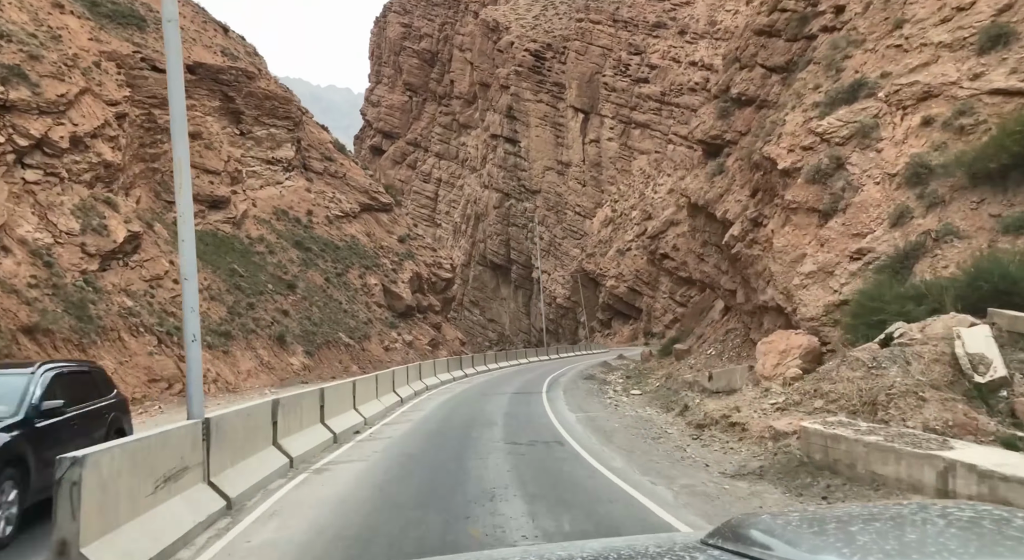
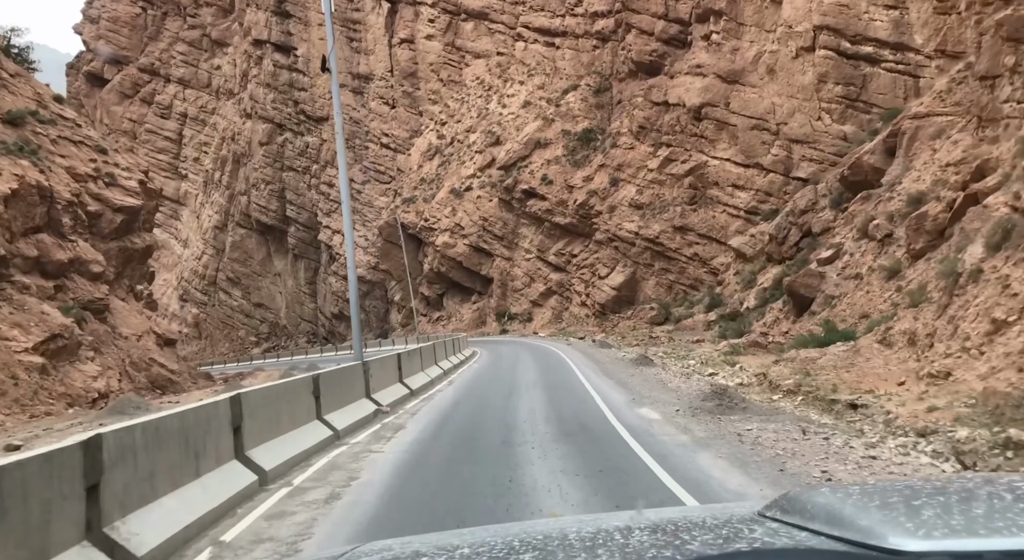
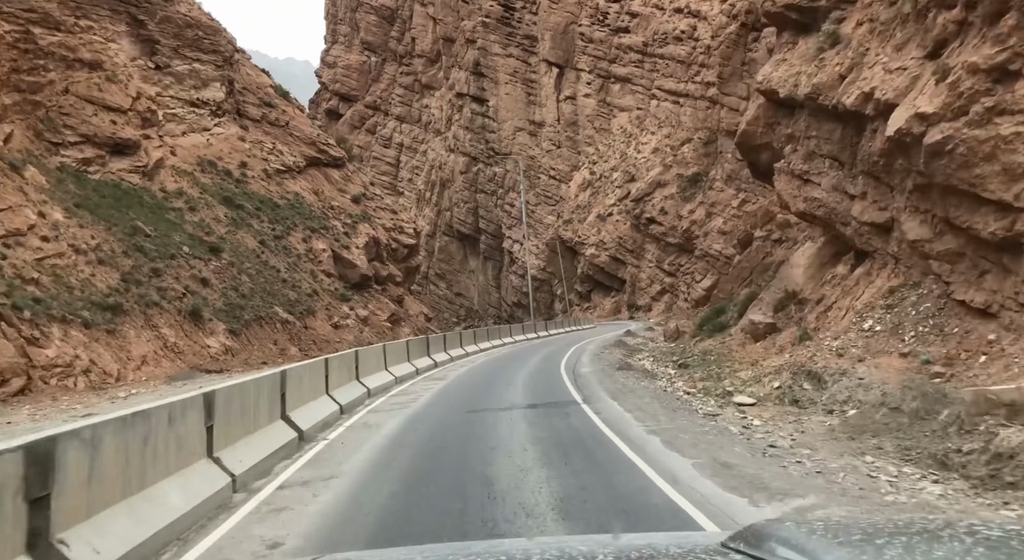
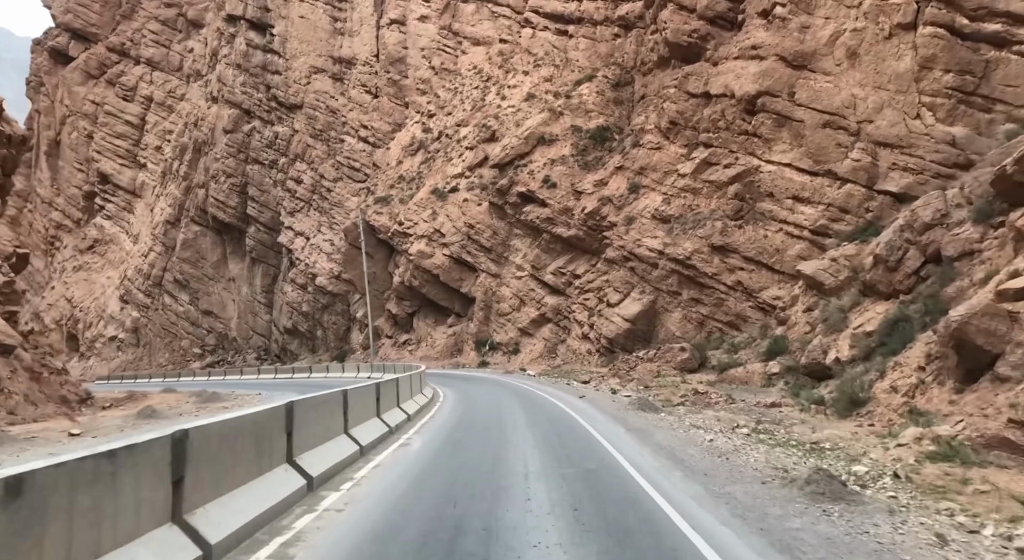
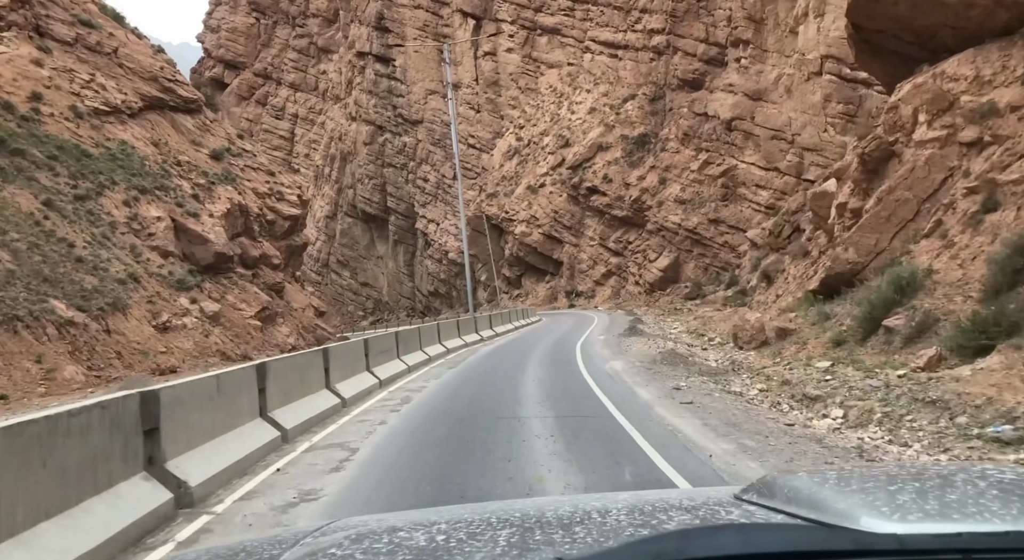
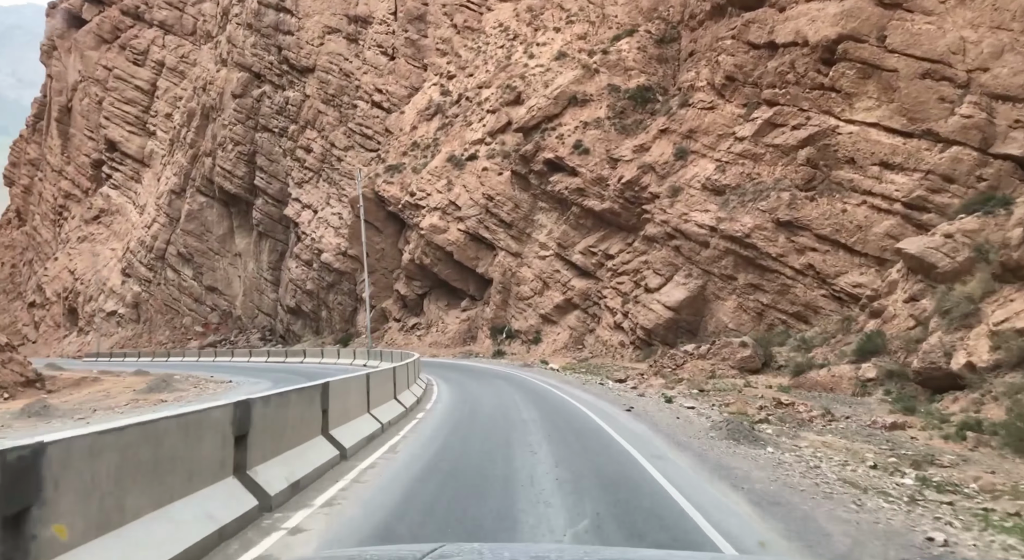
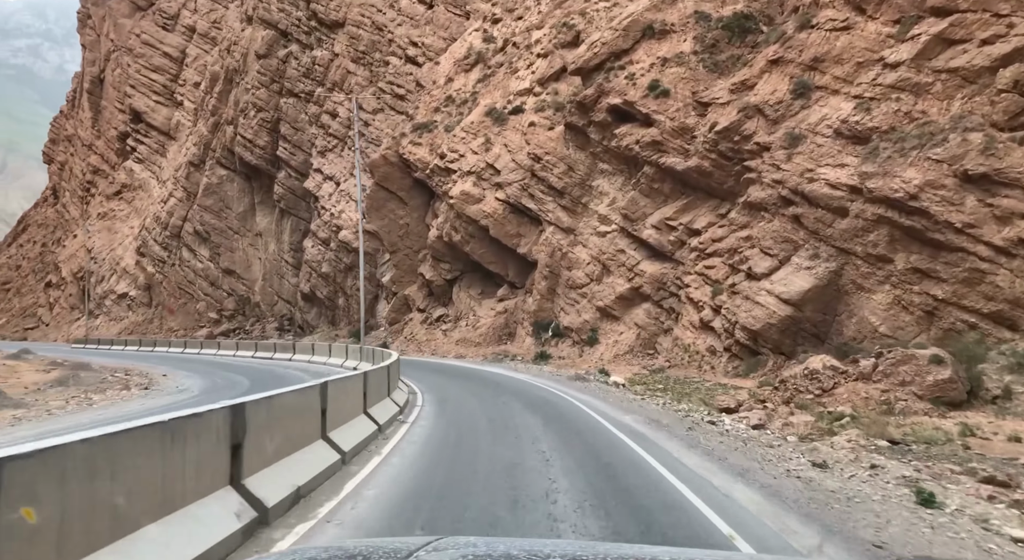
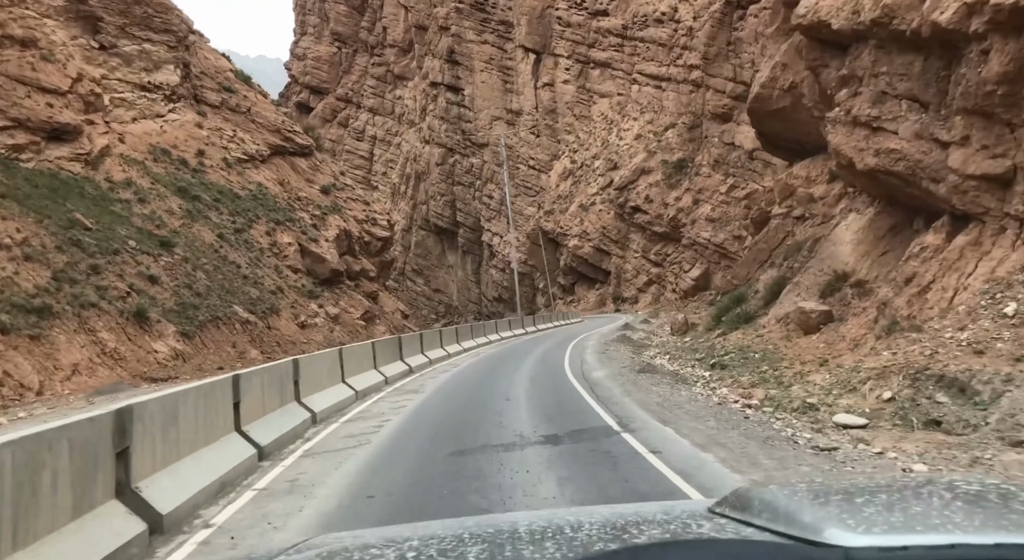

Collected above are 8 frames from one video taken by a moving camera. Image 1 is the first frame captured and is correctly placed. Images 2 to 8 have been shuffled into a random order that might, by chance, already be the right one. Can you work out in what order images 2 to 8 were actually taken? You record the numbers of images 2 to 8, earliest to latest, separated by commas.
3, 8, 5, 2, 4, 6, 7
